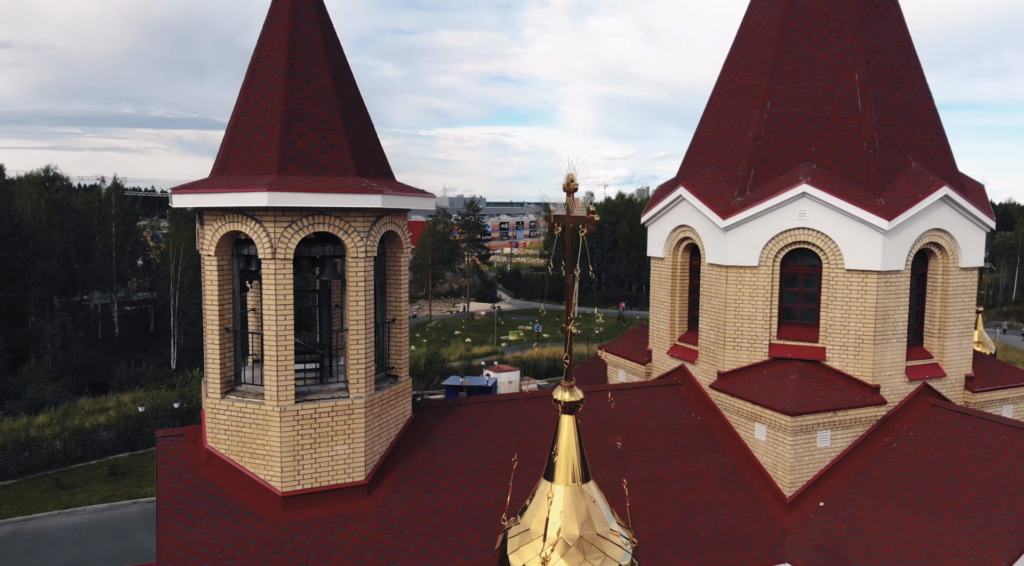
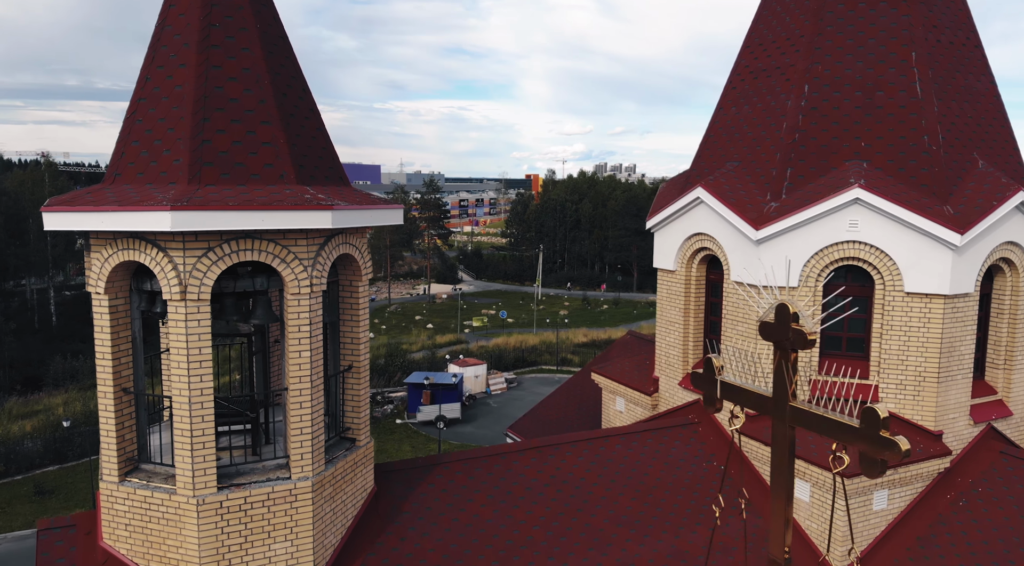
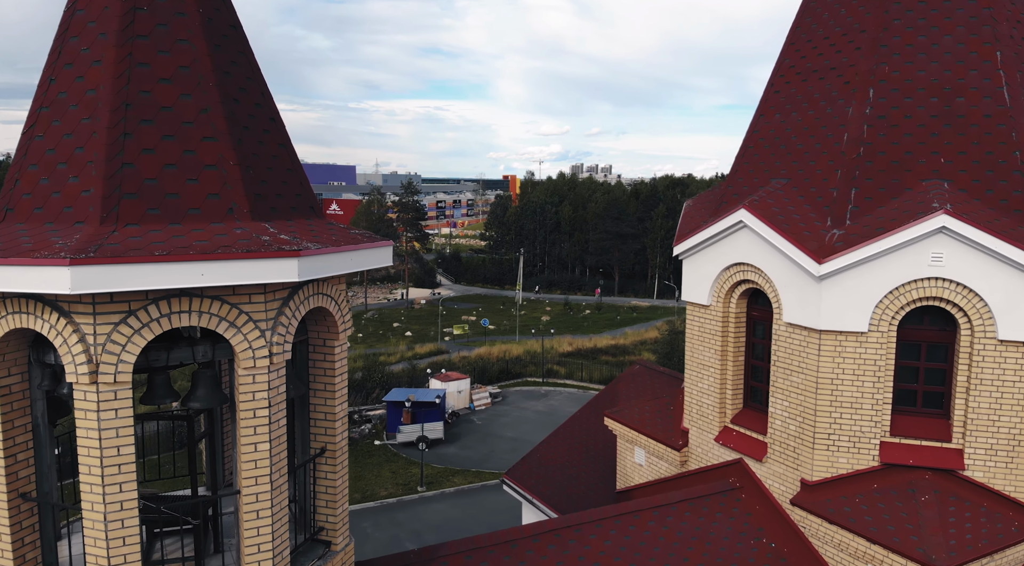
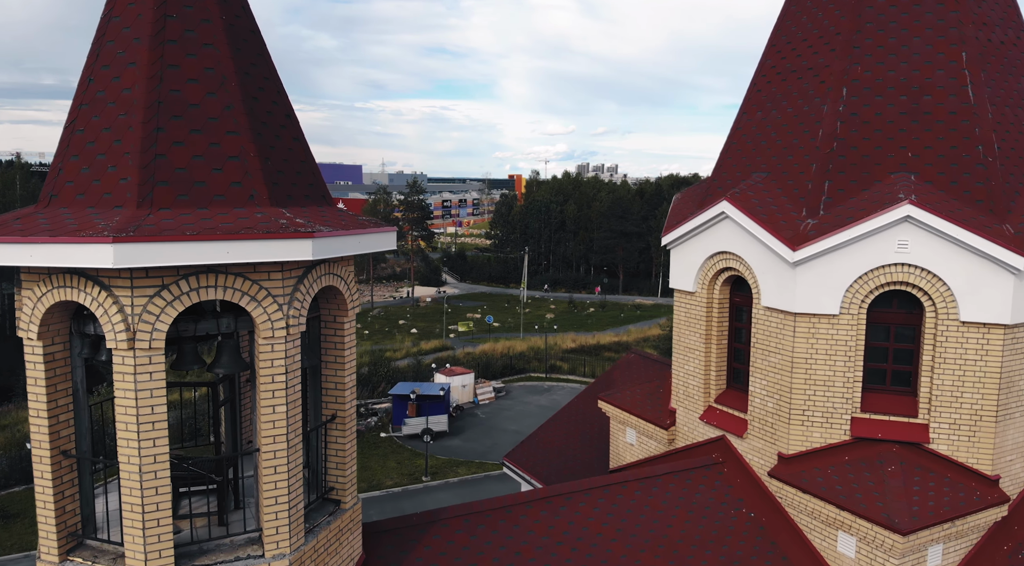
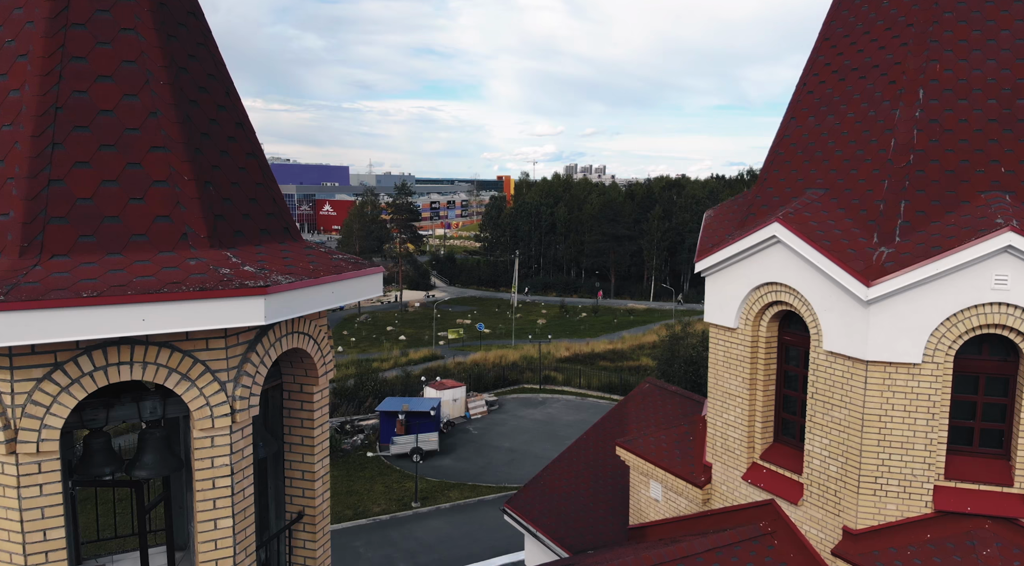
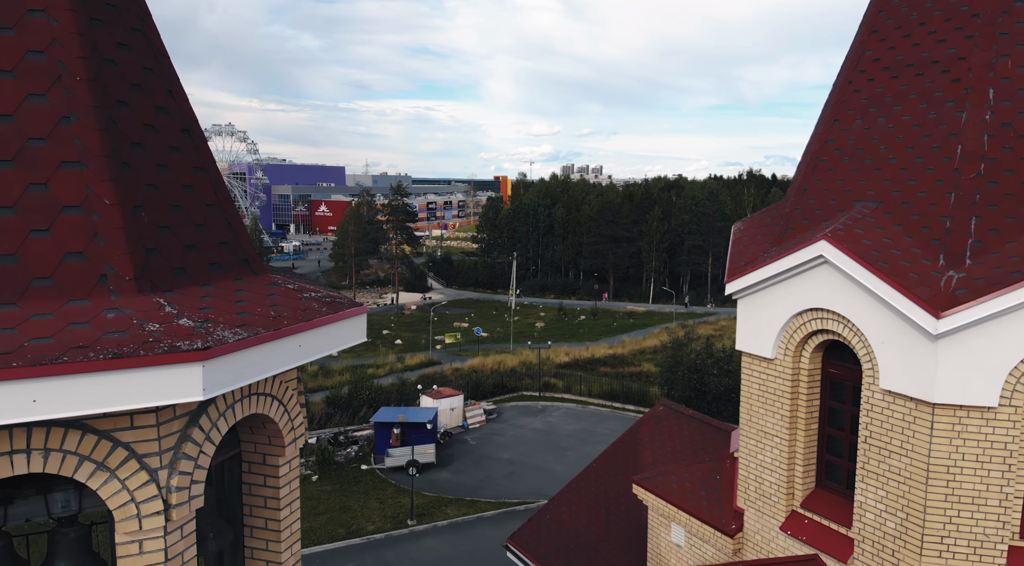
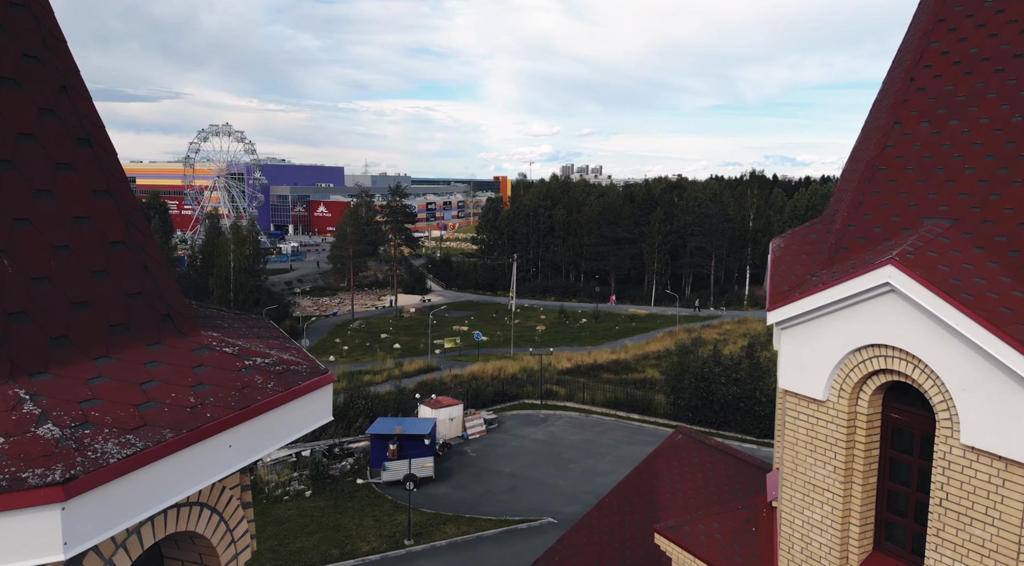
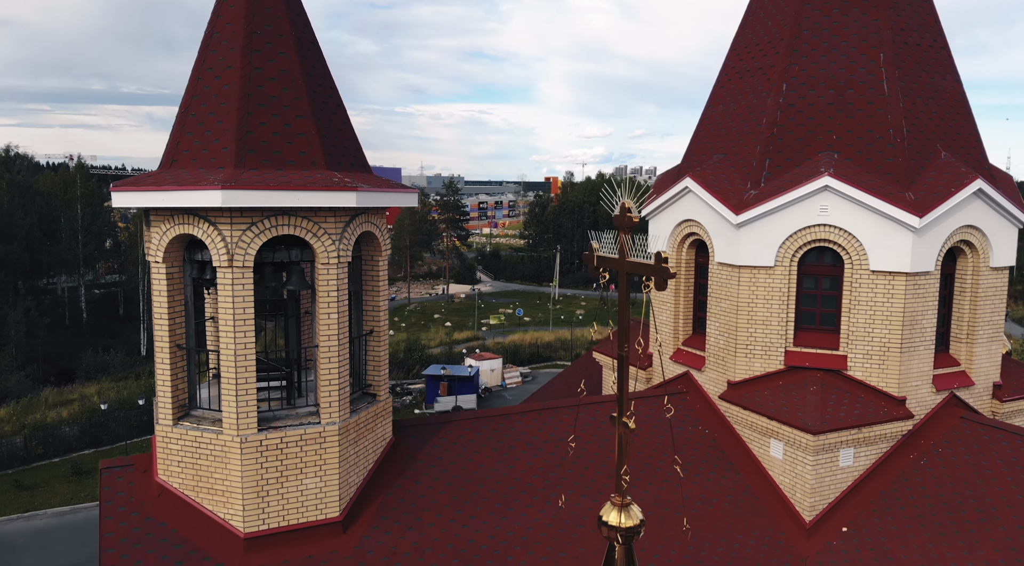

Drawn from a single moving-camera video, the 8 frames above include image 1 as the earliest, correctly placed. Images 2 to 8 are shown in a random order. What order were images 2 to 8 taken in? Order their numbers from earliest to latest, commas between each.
8, 2, 4, 3, 5, 6, 7
